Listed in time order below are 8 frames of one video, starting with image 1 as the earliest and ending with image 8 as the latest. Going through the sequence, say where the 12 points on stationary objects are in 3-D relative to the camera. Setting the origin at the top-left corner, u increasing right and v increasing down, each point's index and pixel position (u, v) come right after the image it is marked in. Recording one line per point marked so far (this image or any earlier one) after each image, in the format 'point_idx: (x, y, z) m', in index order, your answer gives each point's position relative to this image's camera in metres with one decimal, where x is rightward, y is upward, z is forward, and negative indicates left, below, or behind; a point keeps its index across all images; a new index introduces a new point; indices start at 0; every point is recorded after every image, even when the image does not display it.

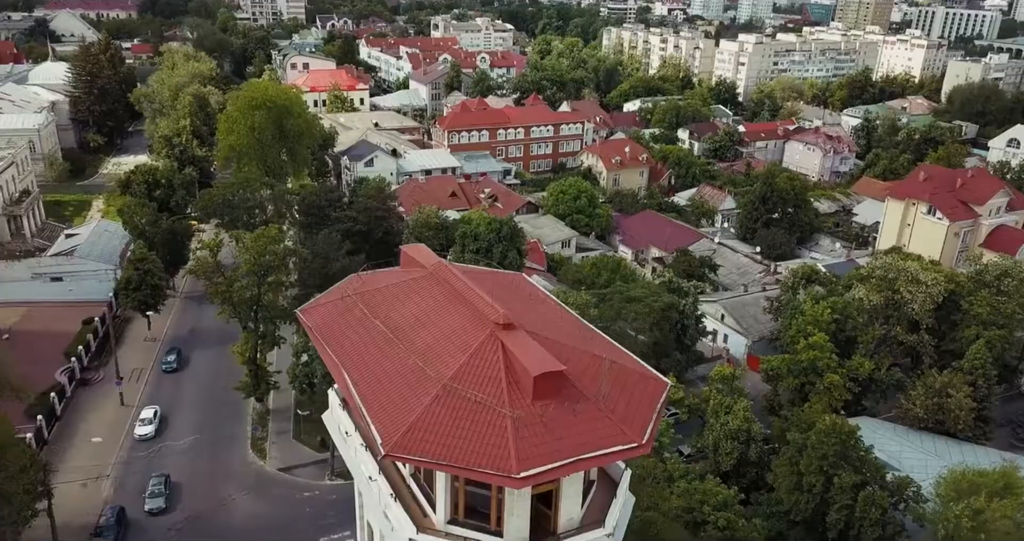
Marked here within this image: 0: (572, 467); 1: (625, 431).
0: (+1.1, -3.6, +12.9) m
1: (+2.2, -3.1, +13.5) m
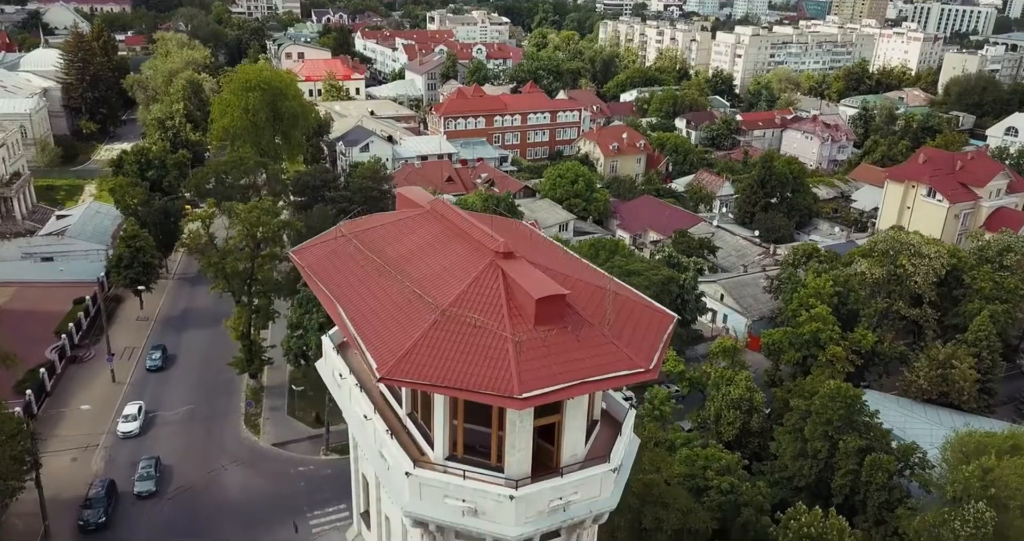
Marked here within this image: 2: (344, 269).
0: (+1.1, -2.1, +12.3) m
1: (+2.2, -1.6, +13.0) m
2: (-3.7, 0.0, +15.8) m
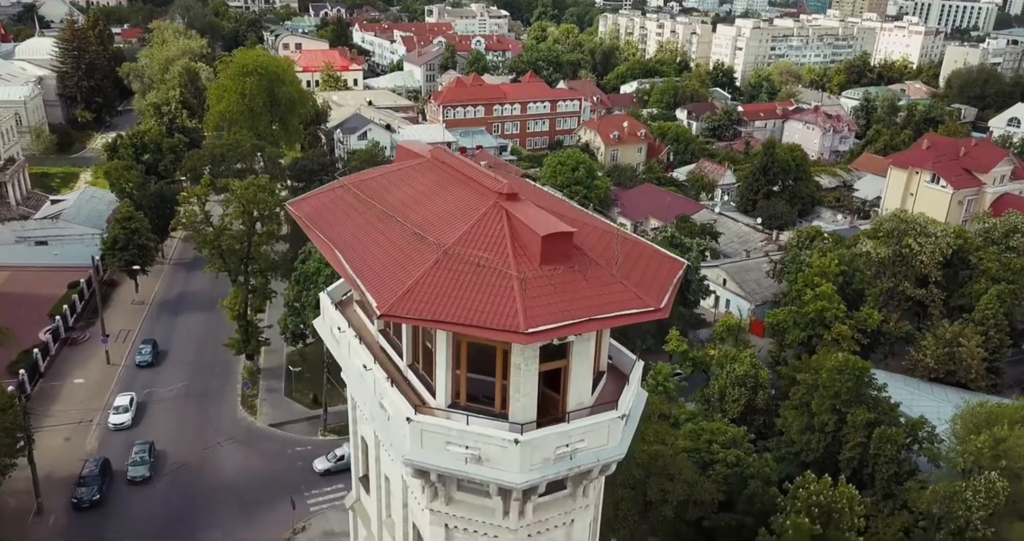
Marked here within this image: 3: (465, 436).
0: (+1.2, -1.0, +11.8) m
1: (+2.3, -0.5, +12.5) m
2: (-3.7, +1.2, +15.3) m
3: (-0.9, -3.0, +13.0) m
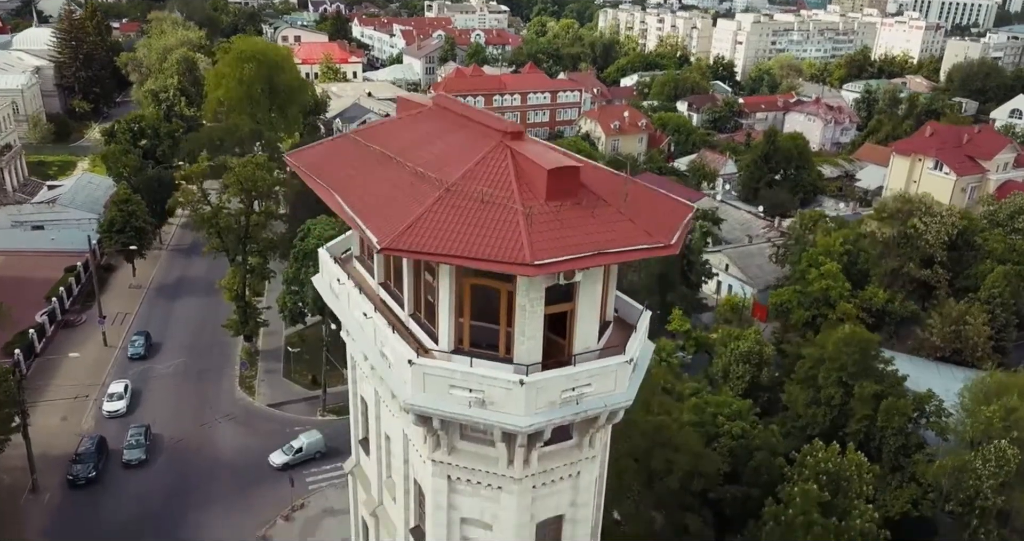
0: (+1.3, +0.1, +11.5) m
1: (+2.4, +0.6, +12.2) m
2: (-3.6, +2.2, +15.0) m
3: (-0.8, -1.9, +12.6) m
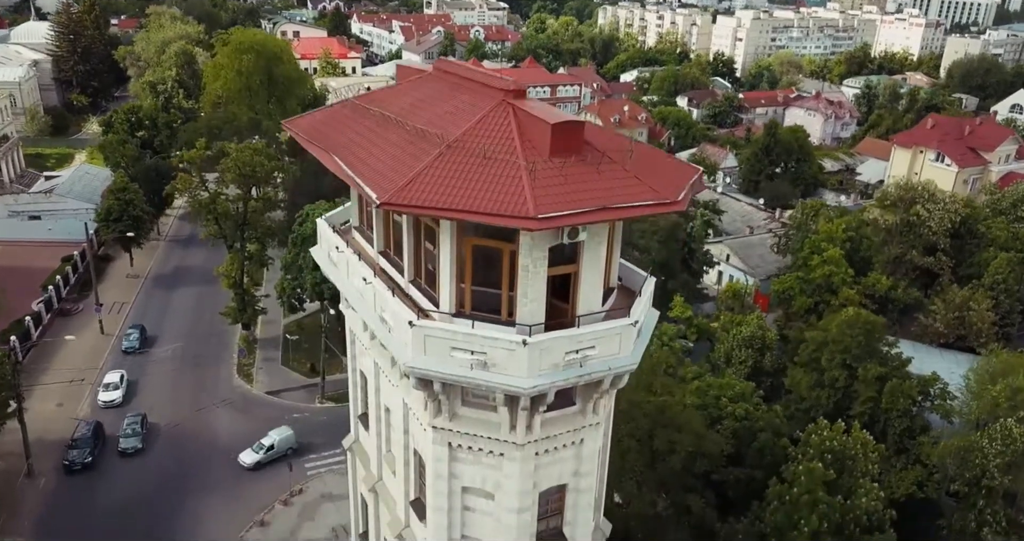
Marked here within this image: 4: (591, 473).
0: (+1.3, +0.9, +11.2) m
1: (+2.4, +1.3, +11.9) m
2: (-3.5, +3.0, +14.7) m
3: (-0.7, -1.2, +12.4) m
4: (+1.6, -4.1, +14.6) m
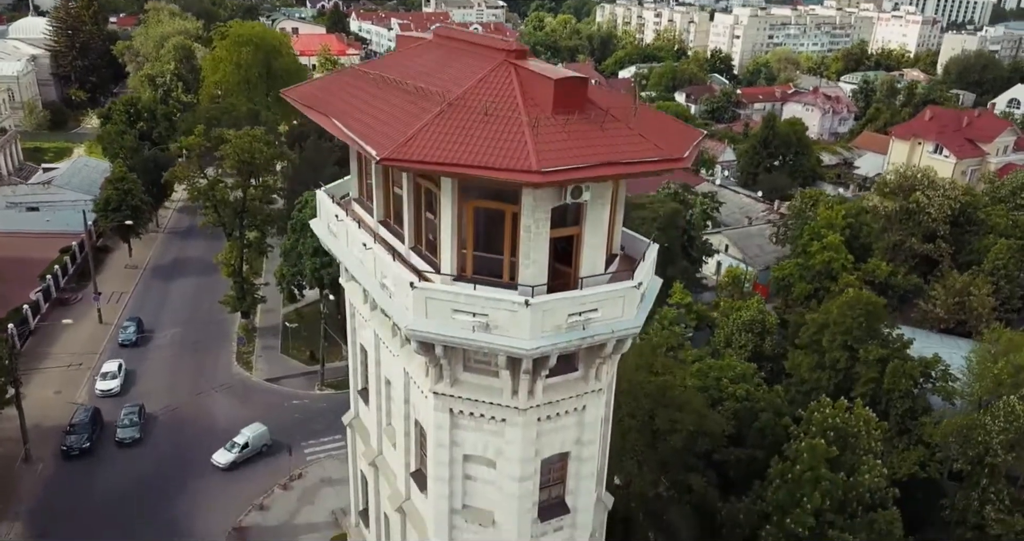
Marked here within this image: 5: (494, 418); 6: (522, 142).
0: (+1.4, +1.5, +11.2) m
1: (+2.5, +2.0, +11.8) m
2: (-3.5, +3.6, +14.6) m
3: (-0.7, -0.5, +12.3) m
4: (+1.6, -3.4, +14.4) m
5: (-0.3, -2.8, +13.7) m
6: (+0.1, +2.0, +11.2) m
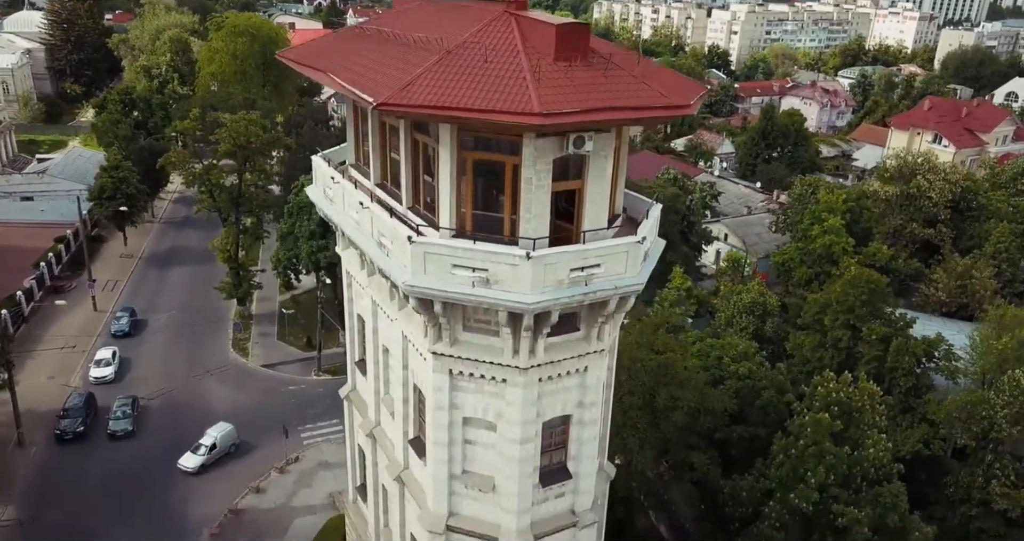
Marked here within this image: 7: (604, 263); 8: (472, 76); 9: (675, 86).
0: (+1.4, +2.3, +10.9) m
1: (+2.5, +2.8, +11.6) m
2: (-3.5, +4.4, +14.4) m
3: (-0.7, +0.3, +12.0) m
4: (+1.6, -2.6, +14.2) m
5: (-0.3, -2.0, +13.4) m
6: (+0.2, +2.8, +10.9) m
7: (+1.6, +0.2, +12.4) m
8: (-0.6, +3.1, +11.3) m
9: (+2.7, +3.1, +12.1) m
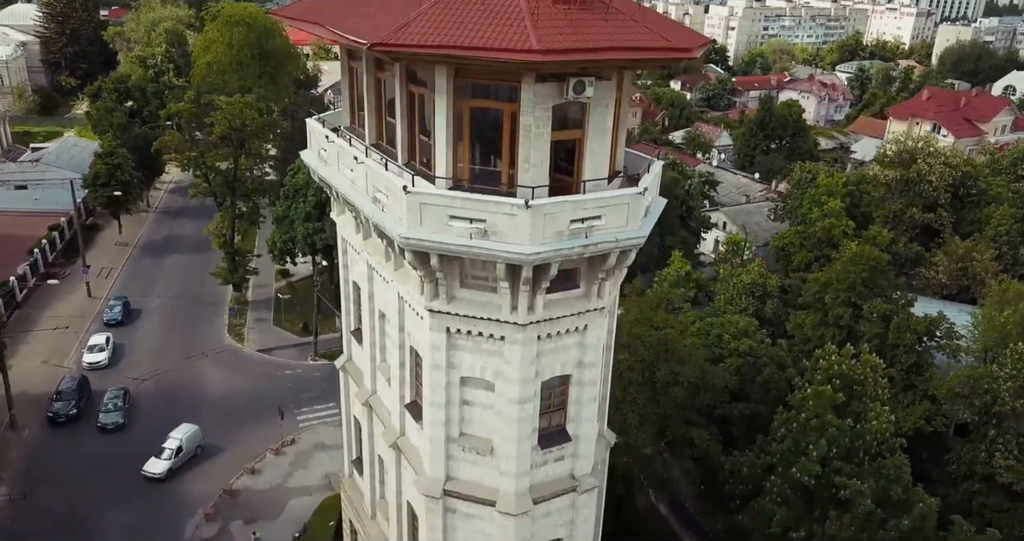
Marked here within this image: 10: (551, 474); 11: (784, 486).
0: (+1.4, +3.2, +10.6) m
1: (+2.4, +3.6, +11.3) m
2: (-3.5, +5.2, +14.1) m
3: (-0.7, +1.1, +11.8) m
4: (+1.6, -1.8, +13.9) m
5: (-0.4, -1.2, +13.1) m
6: (+0.1, +3.6, +10.7) m
7: (+1.5, +1.0, +12.1) m
8: (-0.6, +3.9, +11.1) m
9: (+2.7, +3.9, +11.9) m
10: (+0.8, -4.1, +14.3) m
11: (+7.3, -5.7, +19.3) m
